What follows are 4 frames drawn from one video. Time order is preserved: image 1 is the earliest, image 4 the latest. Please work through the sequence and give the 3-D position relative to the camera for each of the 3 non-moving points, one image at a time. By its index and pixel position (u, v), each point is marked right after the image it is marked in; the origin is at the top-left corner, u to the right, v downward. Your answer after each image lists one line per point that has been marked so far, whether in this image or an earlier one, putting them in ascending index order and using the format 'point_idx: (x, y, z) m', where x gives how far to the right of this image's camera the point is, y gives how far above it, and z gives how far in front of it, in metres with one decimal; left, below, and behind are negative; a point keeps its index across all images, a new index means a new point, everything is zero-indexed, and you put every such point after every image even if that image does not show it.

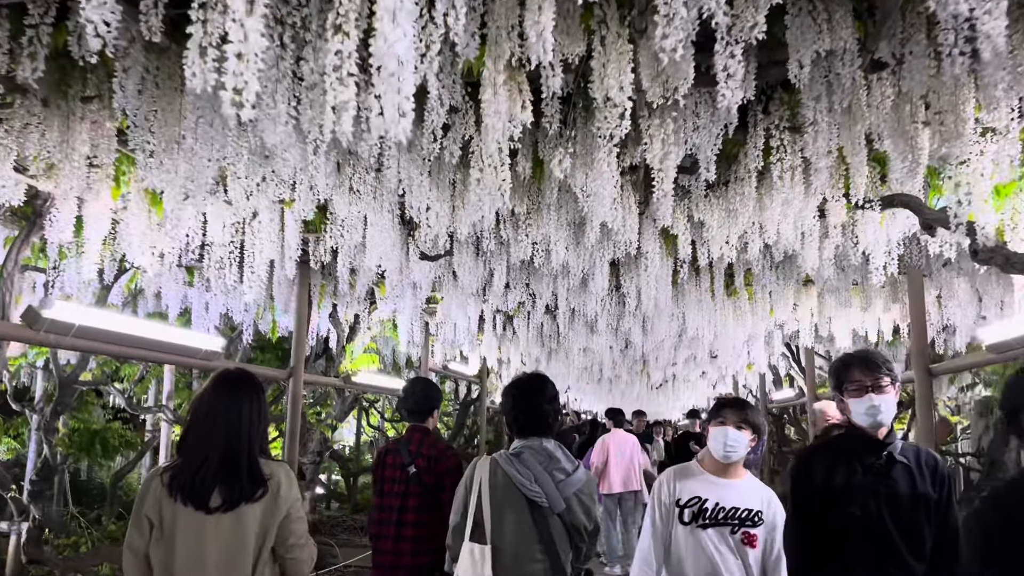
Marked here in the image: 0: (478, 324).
0: (-0.3, -0.3, +6.5) m
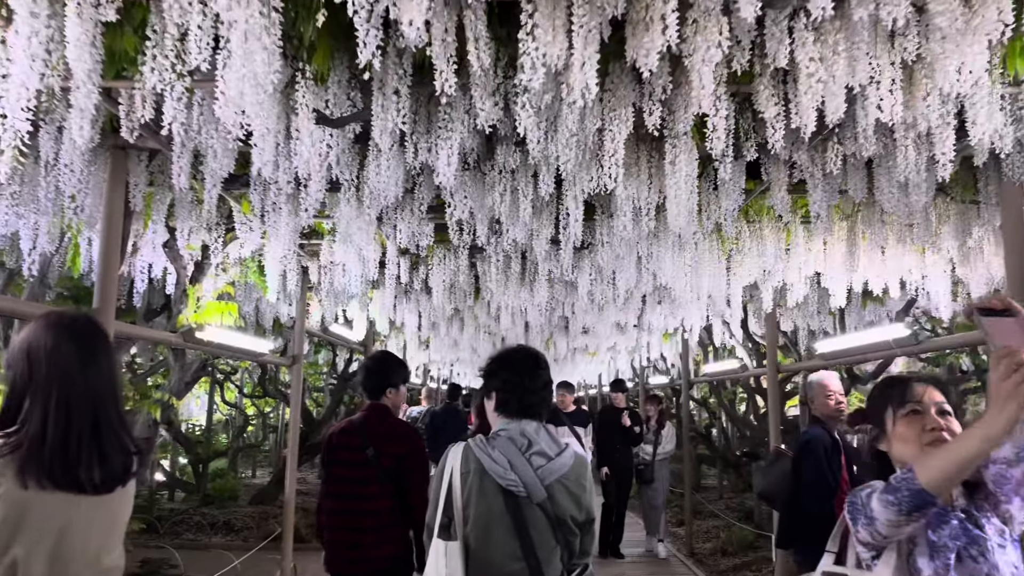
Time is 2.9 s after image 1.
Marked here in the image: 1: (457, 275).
0: (-0.9, +0.1, +5.0) m
1: (-0.3, +0.1, +4.8) m
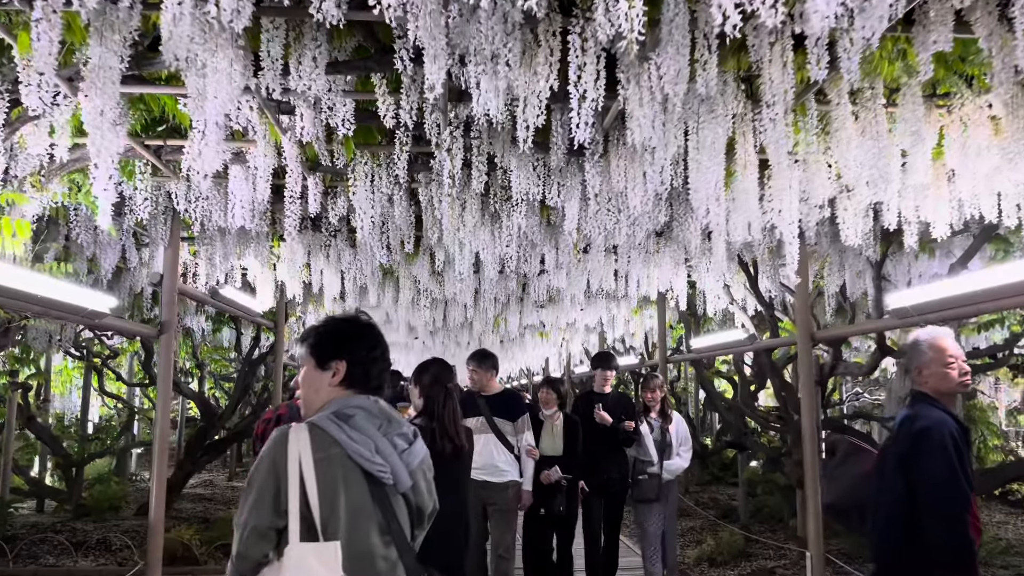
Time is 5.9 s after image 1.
0: (-1.1, +0.4, +3.6) m
1: (-0.5, +0.4, +3.4) m
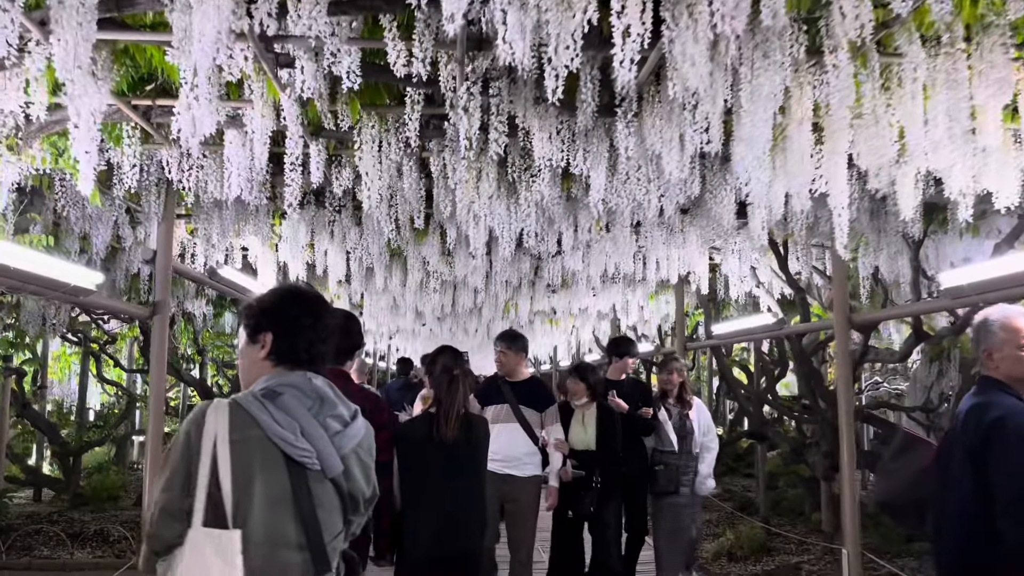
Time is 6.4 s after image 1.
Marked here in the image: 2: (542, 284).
0: (-1.0, +0.5, +3.3) m
1: (-0.4, +0.5, +3.2) m
2: (+0.3, 0.0, +6.5) m
